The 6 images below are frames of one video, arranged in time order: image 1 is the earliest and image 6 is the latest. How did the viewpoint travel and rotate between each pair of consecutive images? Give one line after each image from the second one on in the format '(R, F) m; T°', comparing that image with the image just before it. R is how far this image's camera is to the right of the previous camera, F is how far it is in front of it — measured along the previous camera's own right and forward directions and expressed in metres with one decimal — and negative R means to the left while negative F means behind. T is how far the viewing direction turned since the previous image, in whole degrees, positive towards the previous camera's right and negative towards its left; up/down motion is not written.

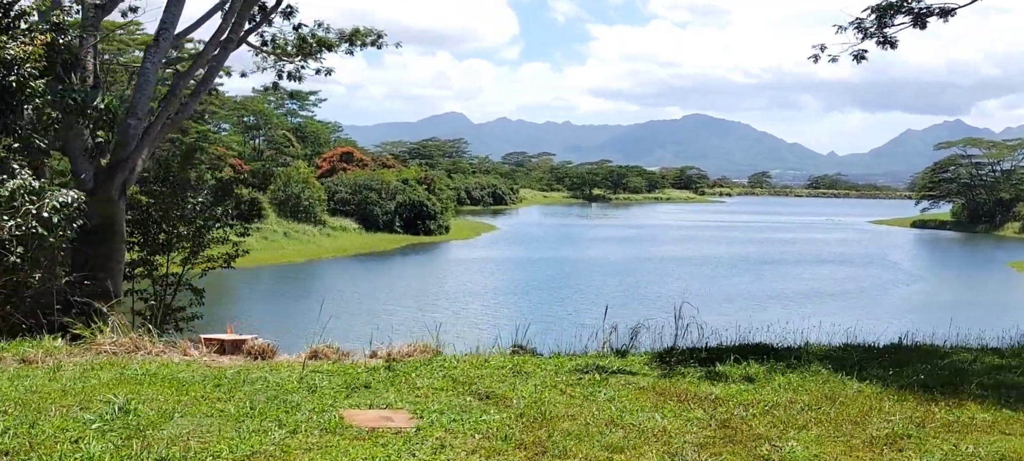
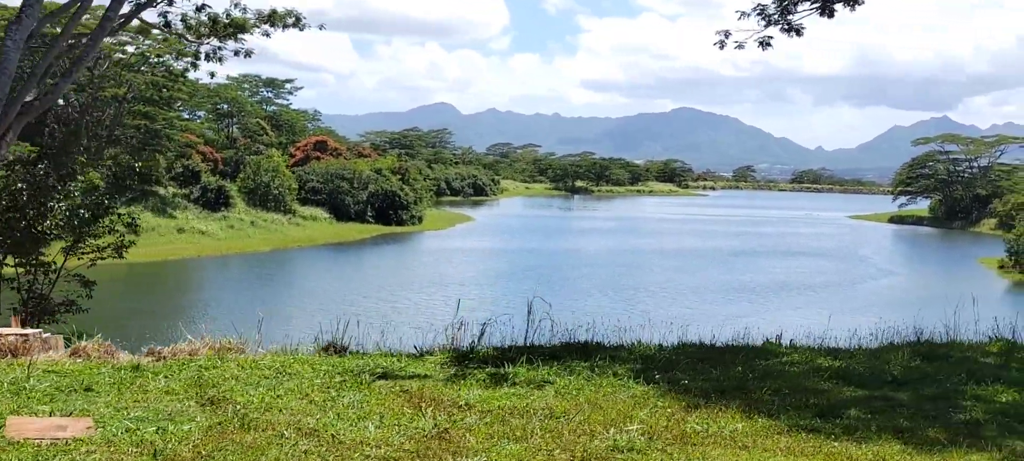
(+1.3, +0.4) m; +1°
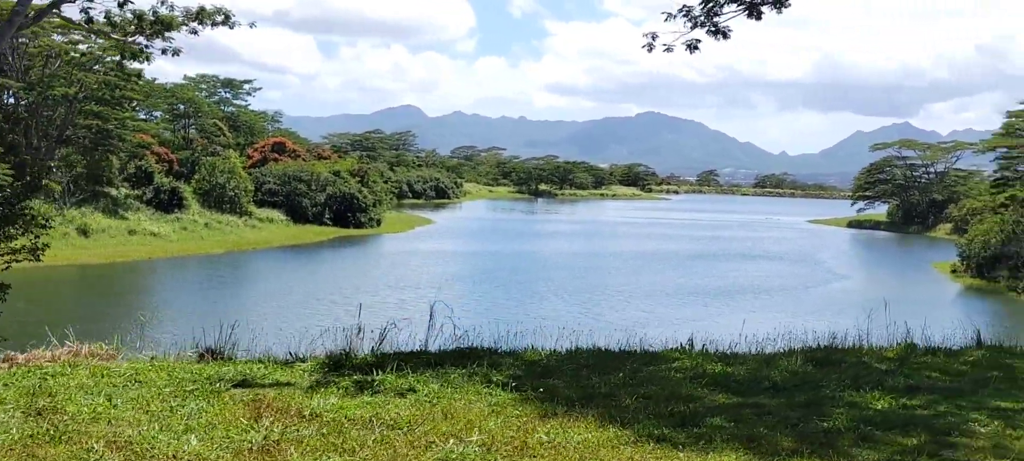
(+0.6, +0.2) m; +3°
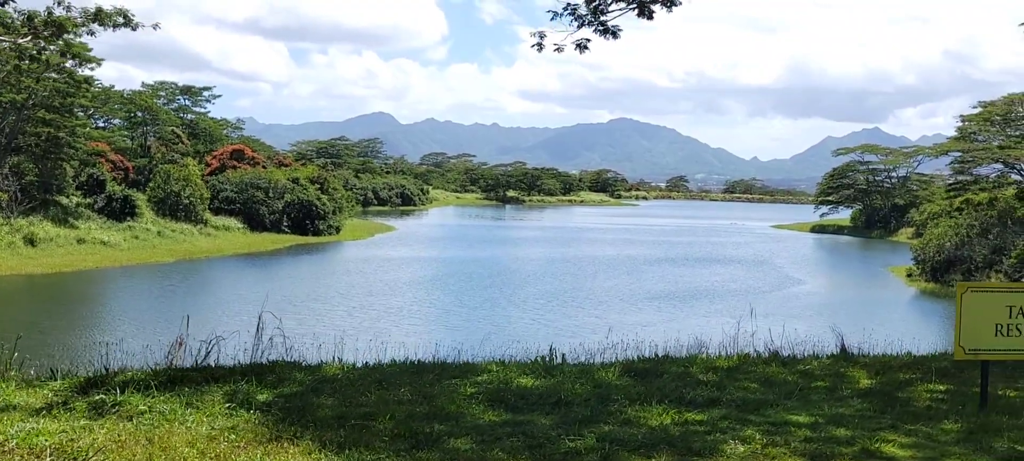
(+1.2, +0.3) m; +2°
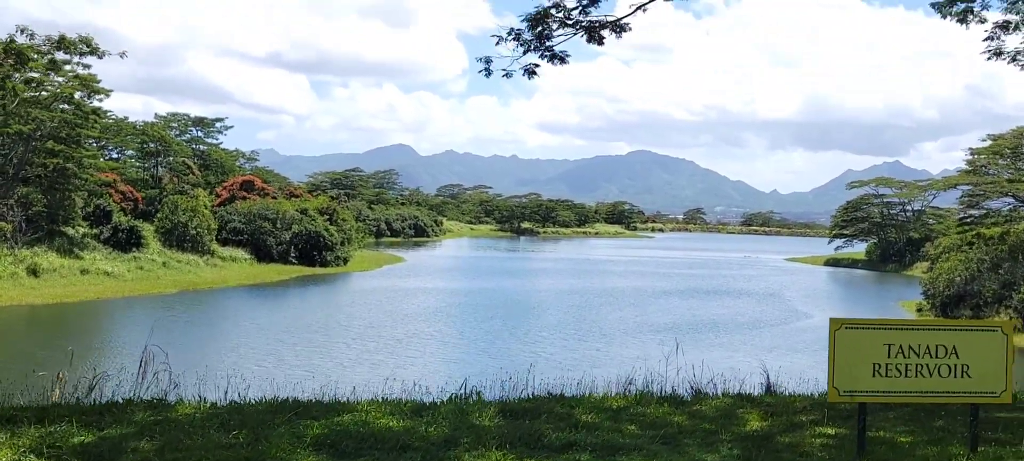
(+0.9, +0.3) m; -1°
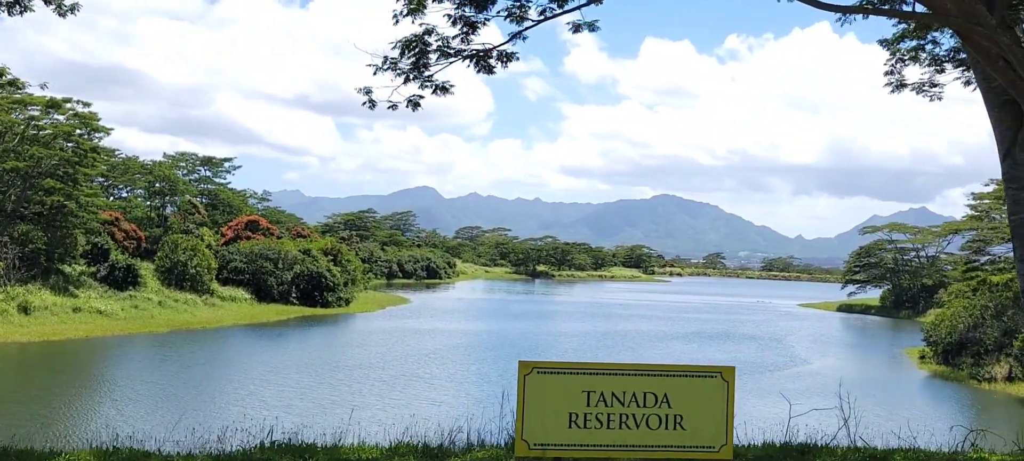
(+1.8, +0.5) m; -1°
